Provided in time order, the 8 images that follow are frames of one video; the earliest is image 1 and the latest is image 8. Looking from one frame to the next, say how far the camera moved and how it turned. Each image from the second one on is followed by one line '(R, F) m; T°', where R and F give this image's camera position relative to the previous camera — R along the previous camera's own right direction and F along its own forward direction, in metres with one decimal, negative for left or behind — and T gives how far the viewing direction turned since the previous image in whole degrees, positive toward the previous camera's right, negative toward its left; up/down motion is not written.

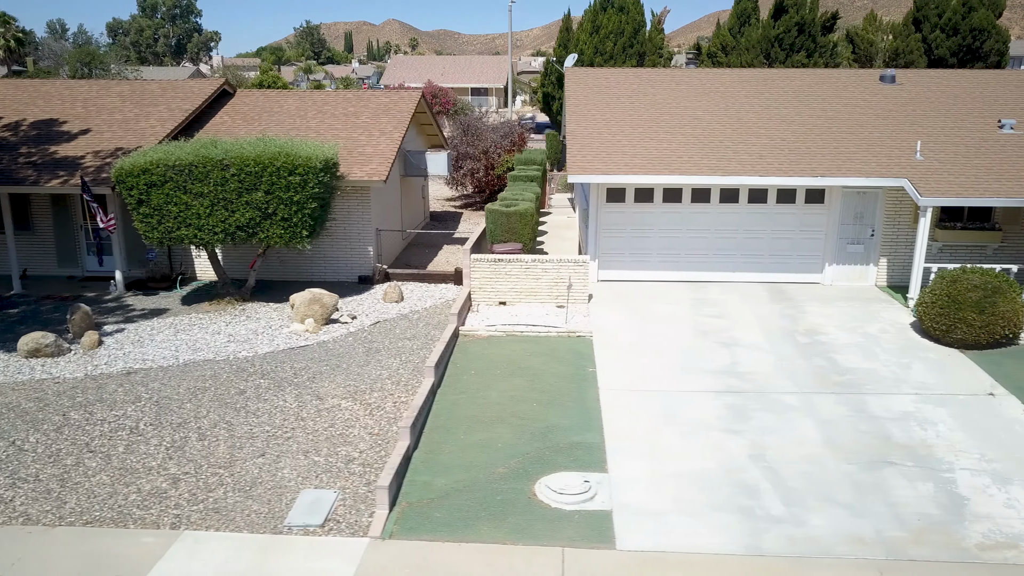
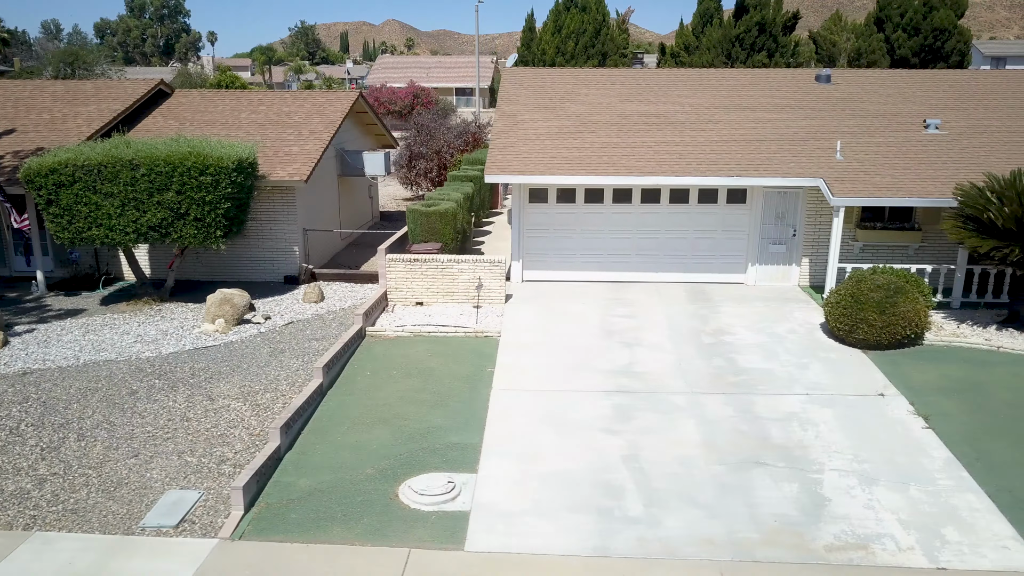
(+1.5, 0.0) m; 0°
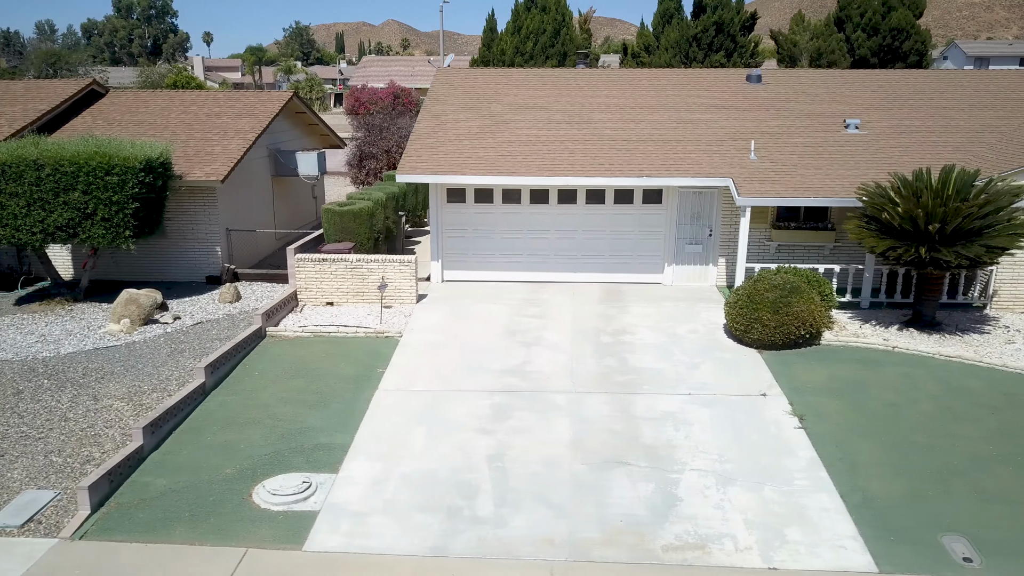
(+1.6, 0.0) m; 0°
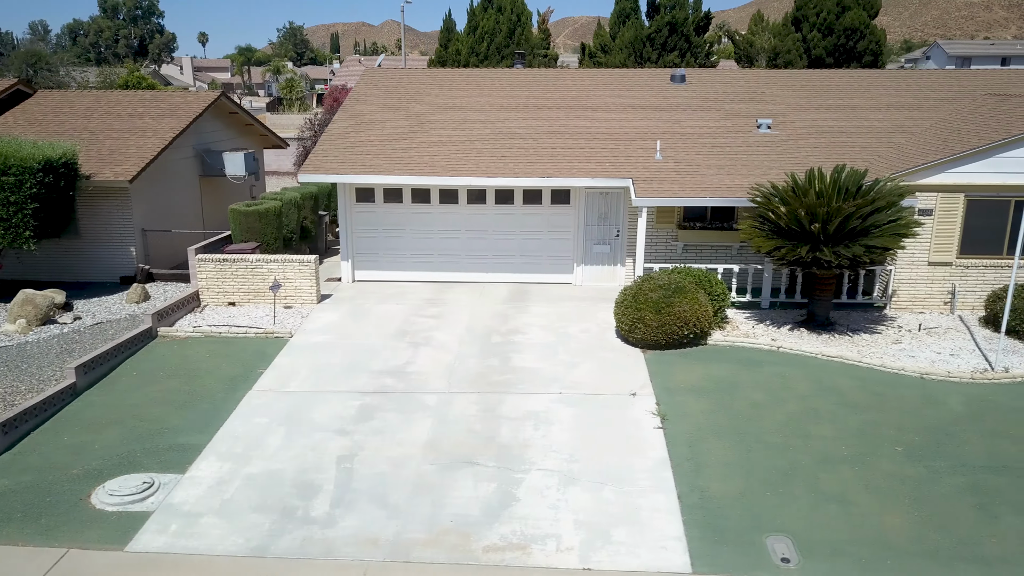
(+1.7, 0.0) m; 0°
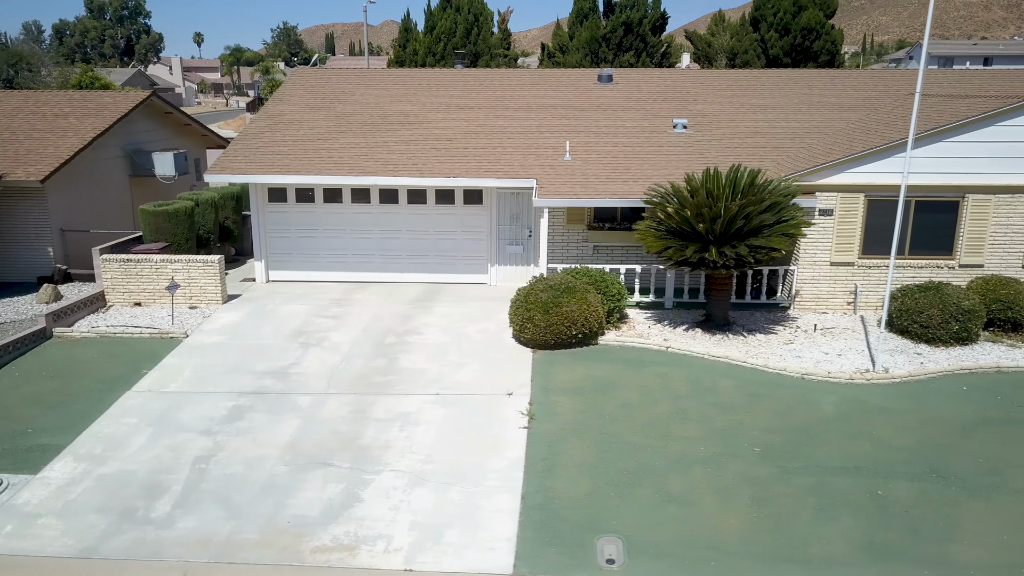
(+1.6, 0.0) m; 0°
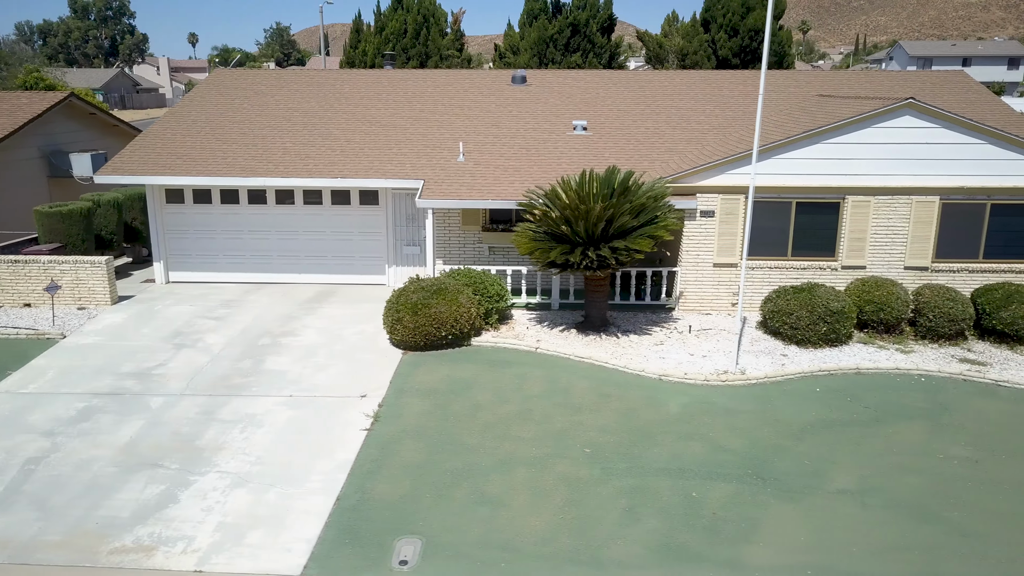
(+1.9, 0.0) m; 0°
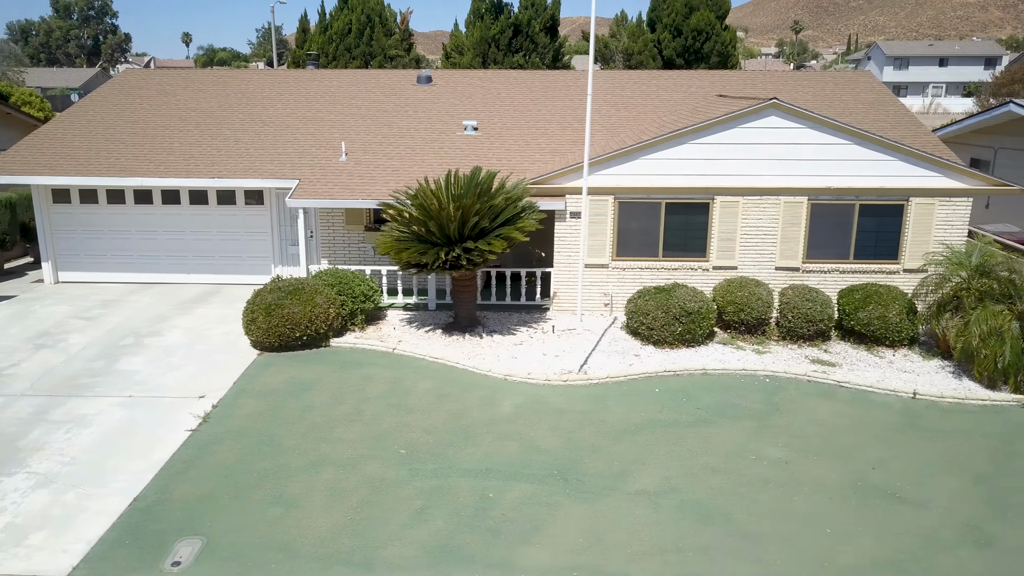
(+2.1, 0.0) m; 0°
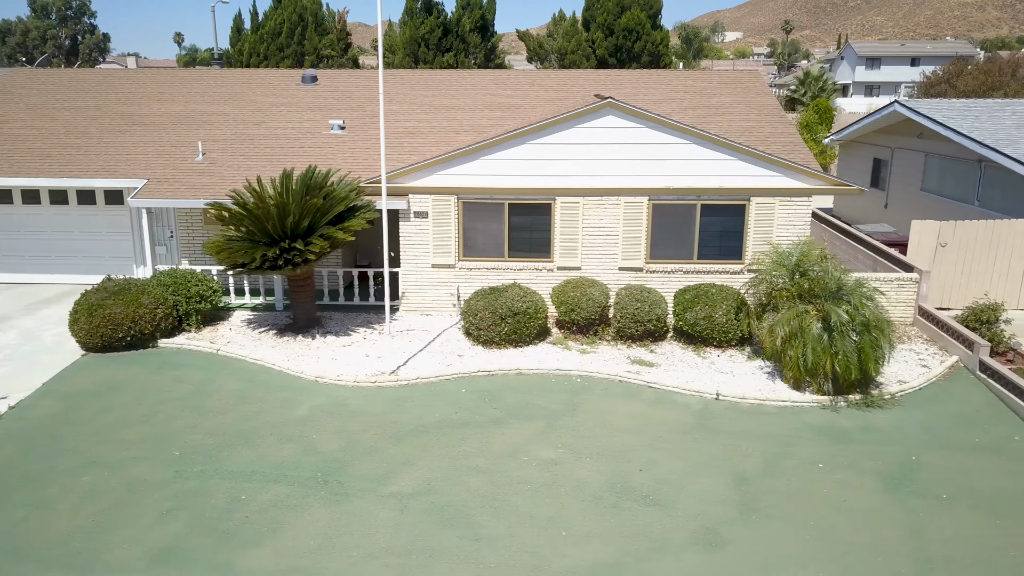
(+2.5, +0.1) m; 0°
